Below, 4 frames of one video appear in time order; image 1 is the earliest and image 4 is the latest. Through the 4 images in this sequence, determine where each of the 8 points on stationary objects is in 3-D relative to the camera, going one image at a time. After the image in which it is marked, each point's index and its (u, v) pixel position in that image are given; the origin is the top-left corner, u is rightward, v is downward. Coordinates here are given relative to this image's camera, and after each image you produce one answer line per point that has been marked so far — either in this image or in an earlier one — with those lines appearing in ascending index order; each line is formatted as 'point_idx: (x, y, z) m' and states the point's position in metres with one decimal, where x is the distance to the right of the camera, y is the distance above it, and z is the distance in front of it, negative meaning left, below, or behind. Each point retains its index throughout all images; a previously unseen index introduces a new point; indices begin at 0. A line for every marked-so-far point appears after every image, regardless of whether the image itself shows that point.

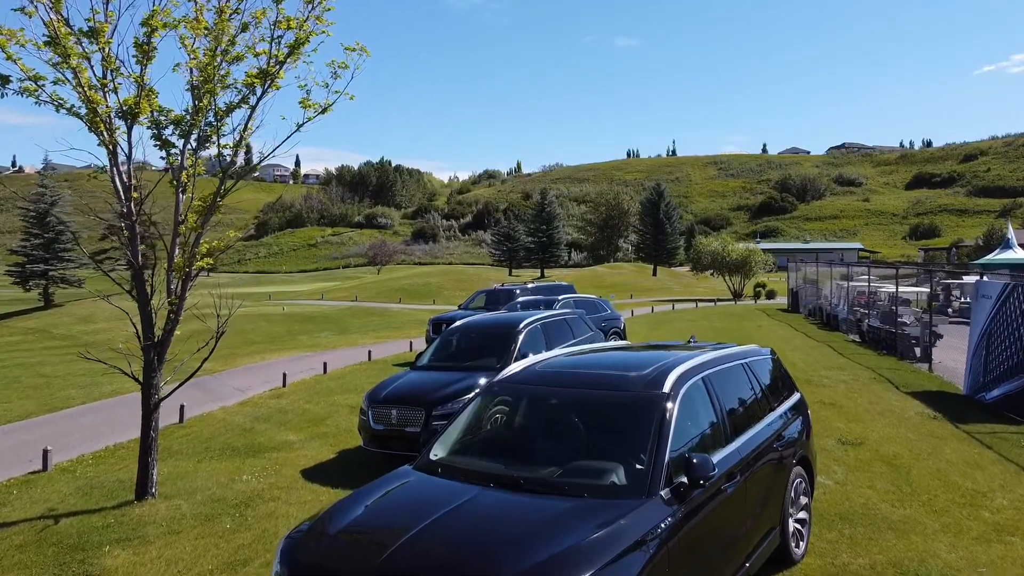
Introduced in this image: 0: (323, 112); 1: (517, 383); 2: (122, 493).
0: (-2.1, +1.9, +7.5) m
1: (0.0, -0.6, +4.7) m
2: (-4.3, -2.3, +7.6) m
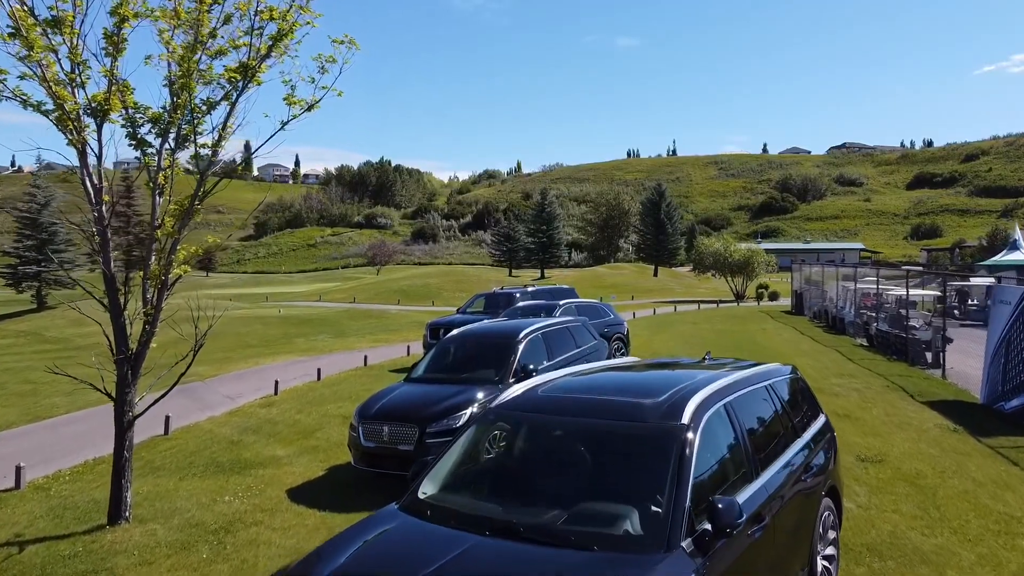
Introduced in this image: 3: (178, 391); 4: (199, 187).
0: (-2.1, +1.8, +7.0) m
1: (0.0, -0.7, +4.2) m
2: (-4.3, -2.4, +7.1) m
3: (-7.2, -2.2, +14.7) m
4: (-3.1, +1.0, +6.8) m
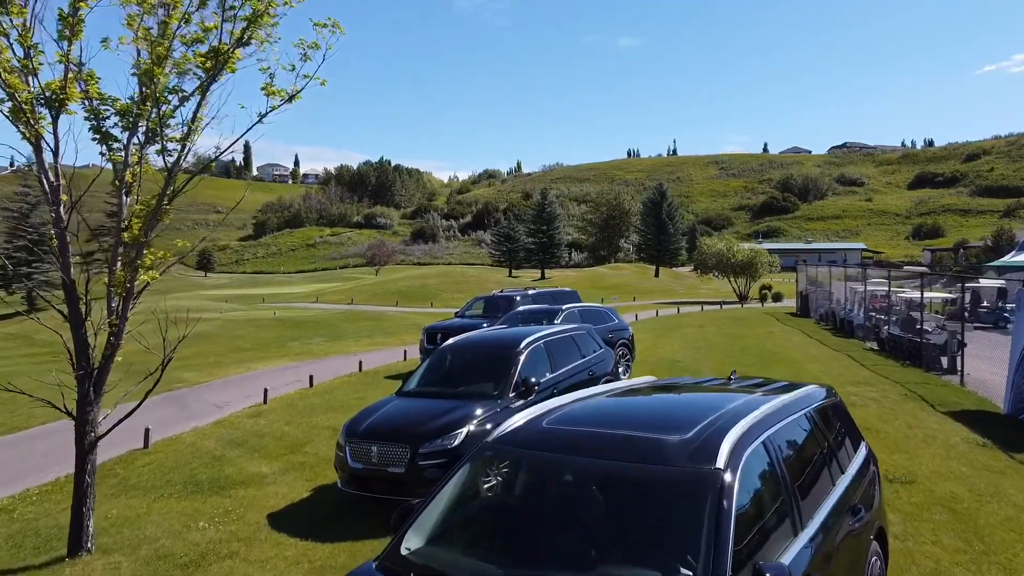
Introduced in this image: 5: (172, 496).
0: (-2.1, +1.8, +6.4) m
1: (0.0, -0.8, +3.6) m
2: (-4.3, -2.4, +6.5) m
3: (-7.2, -2.3, +14.1) m
4: (-3.1, +0.9, +6.2) m
5: (-4.0, -2.4, +8.0) m
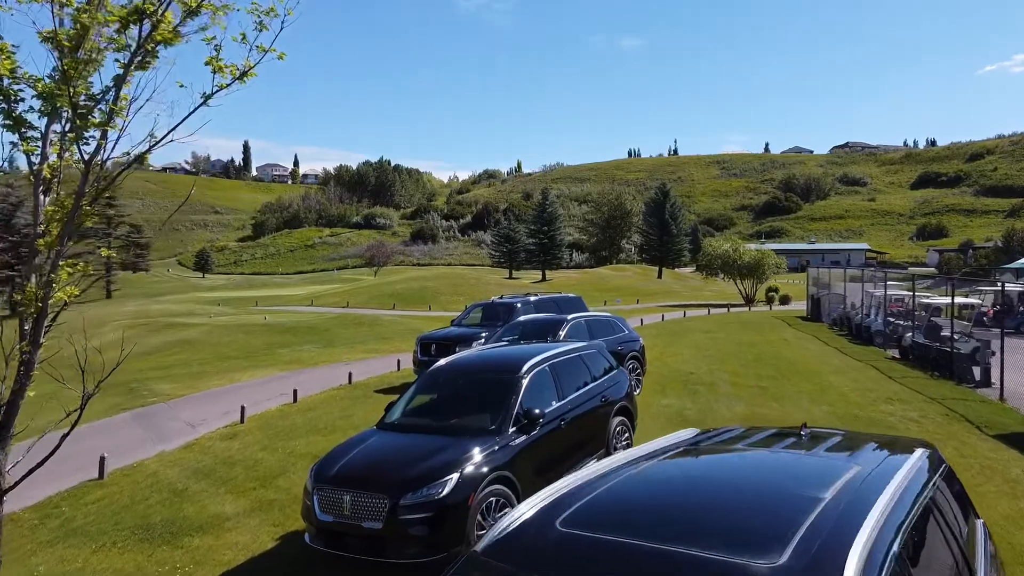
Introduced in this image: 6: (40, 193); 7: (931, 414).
0: (-2.1, +1.6, +5.3) m
1: (0.0, -0.9, +2.4) m
2: (-4.3, -2.6, +5.4) m
3: (-7.2, -2.5, +13.0) m
4: (-3.1, +0.8, +5.1) m
5: (-4.0, -2.6, +6.9) m
6: (-3.6, +0.7, +5.2) m
7: (+6.9, -2.1, +11.2) m
